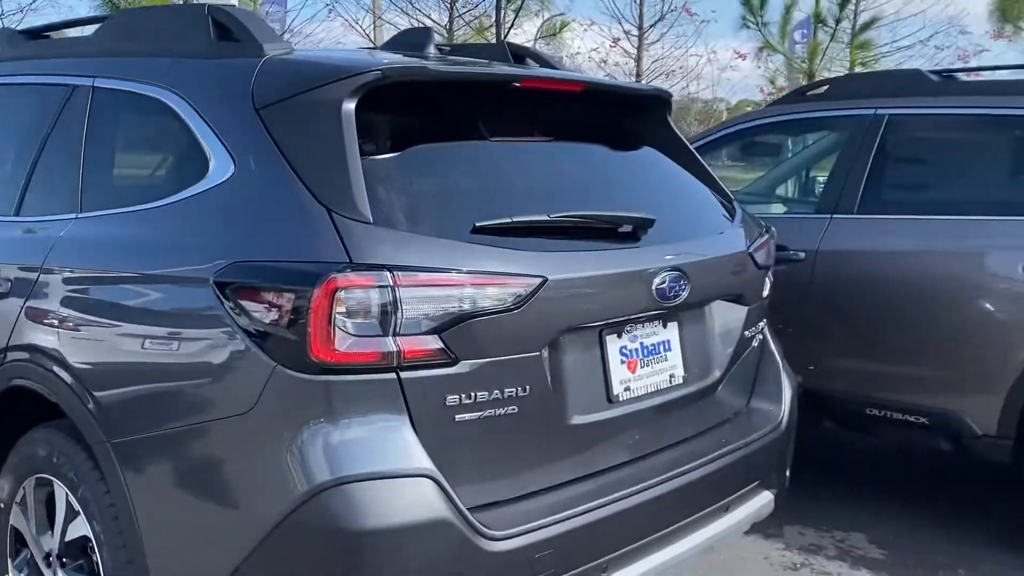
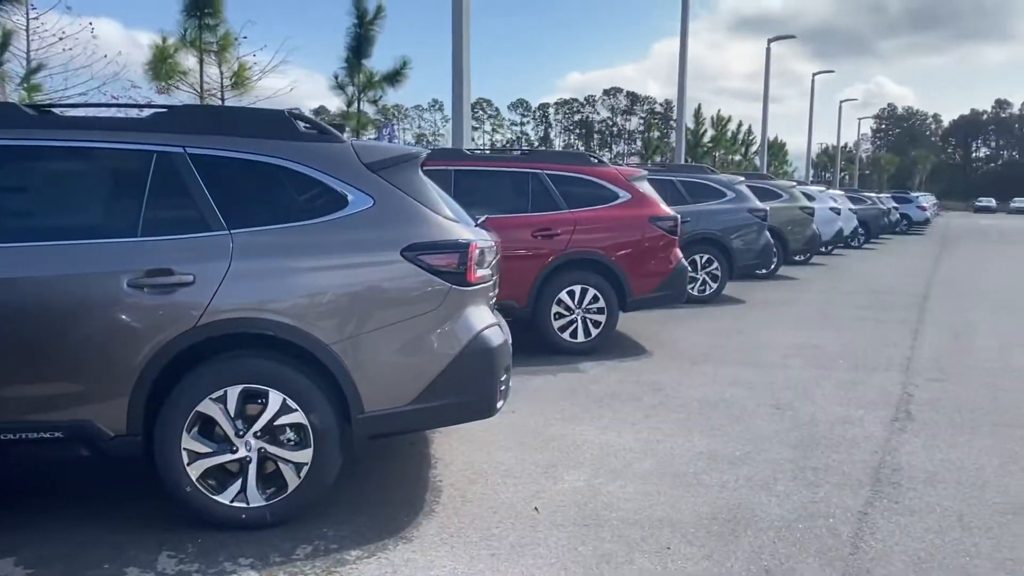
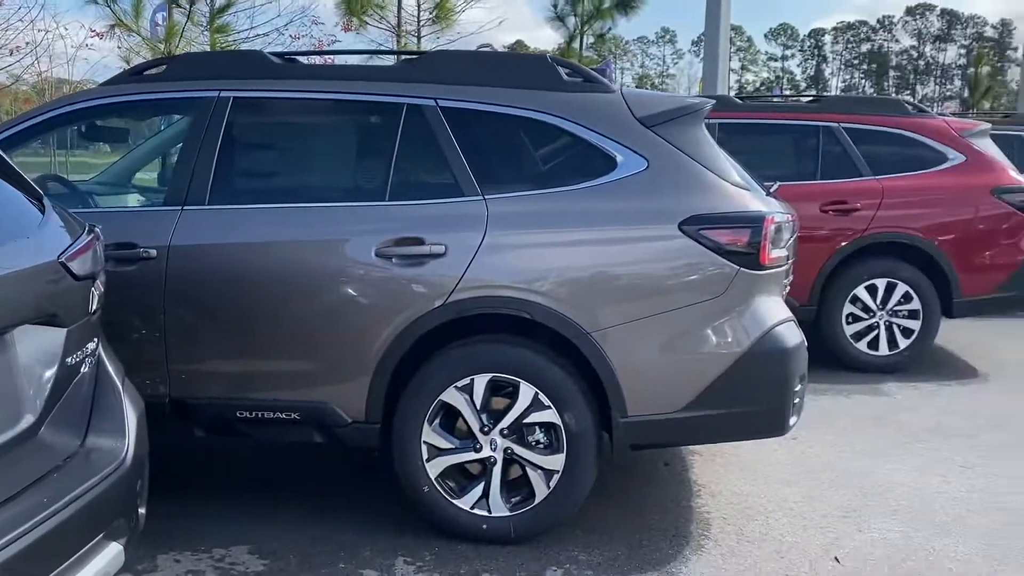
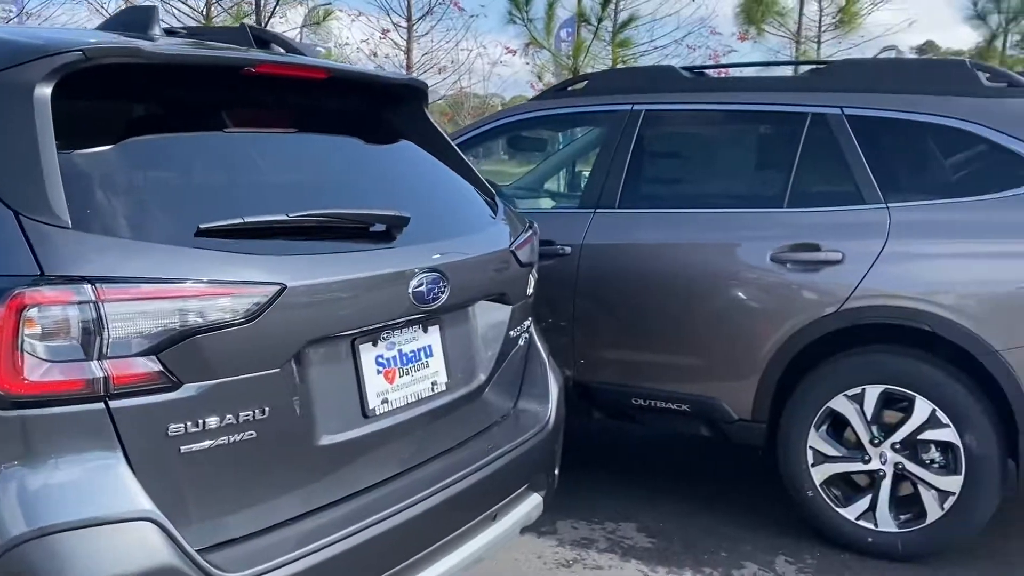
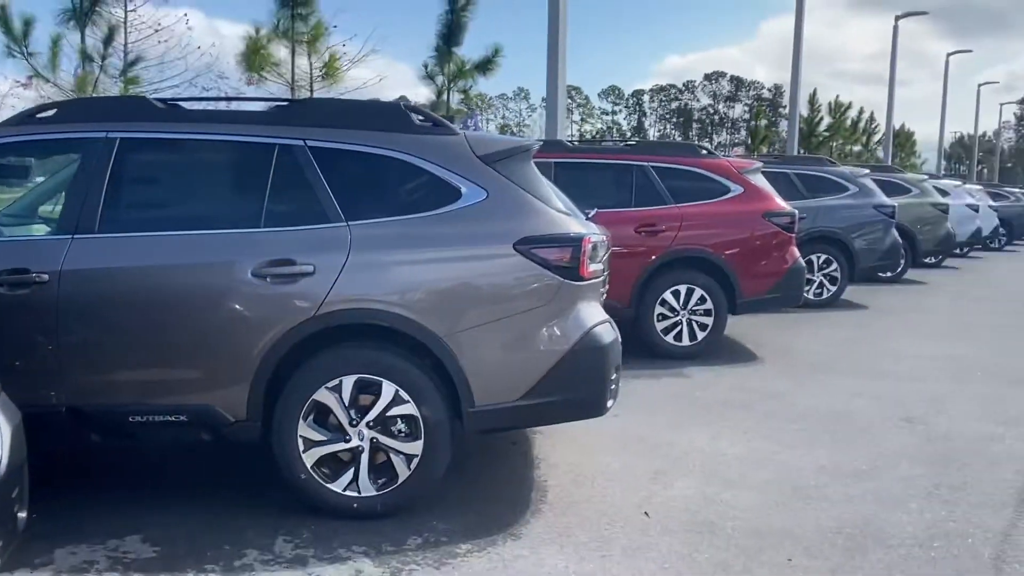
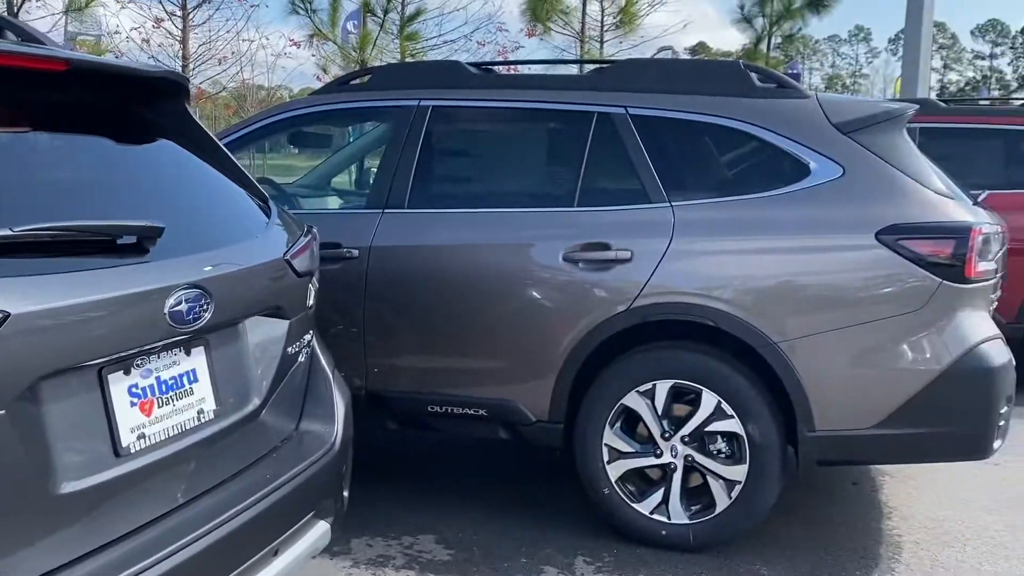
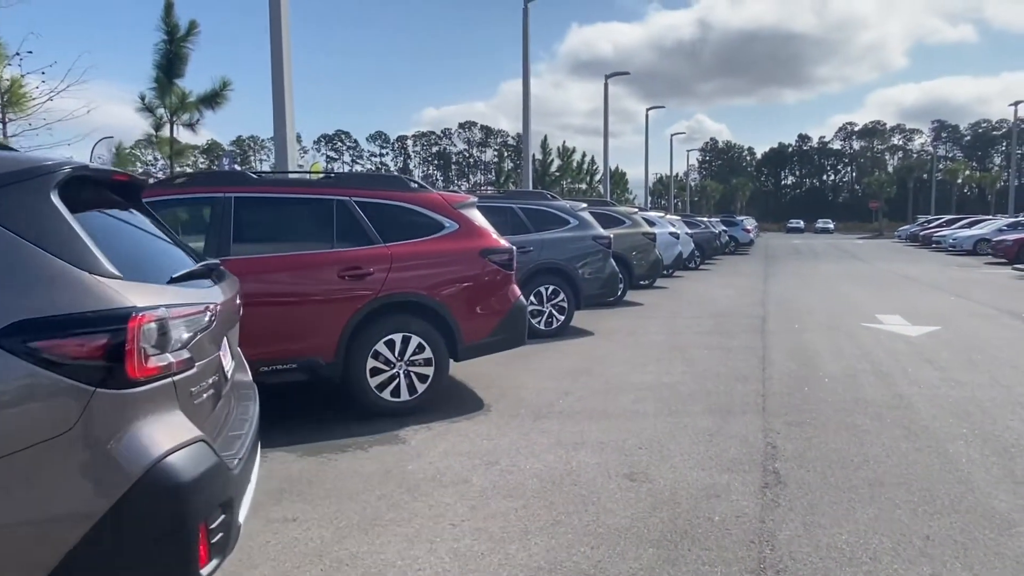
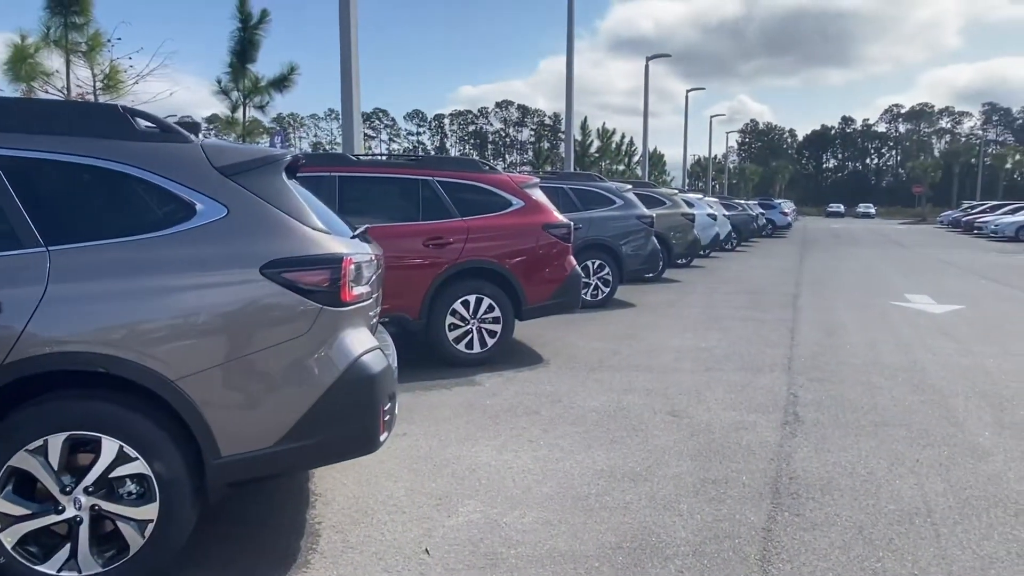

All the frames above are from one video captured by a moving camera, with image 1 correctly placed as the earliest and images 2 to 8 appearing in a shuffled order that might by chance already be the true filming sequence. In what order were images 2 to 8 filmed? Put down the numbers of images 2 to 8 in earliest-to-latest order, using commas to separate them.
4, 6, 3, 5, 2, 8, 7
